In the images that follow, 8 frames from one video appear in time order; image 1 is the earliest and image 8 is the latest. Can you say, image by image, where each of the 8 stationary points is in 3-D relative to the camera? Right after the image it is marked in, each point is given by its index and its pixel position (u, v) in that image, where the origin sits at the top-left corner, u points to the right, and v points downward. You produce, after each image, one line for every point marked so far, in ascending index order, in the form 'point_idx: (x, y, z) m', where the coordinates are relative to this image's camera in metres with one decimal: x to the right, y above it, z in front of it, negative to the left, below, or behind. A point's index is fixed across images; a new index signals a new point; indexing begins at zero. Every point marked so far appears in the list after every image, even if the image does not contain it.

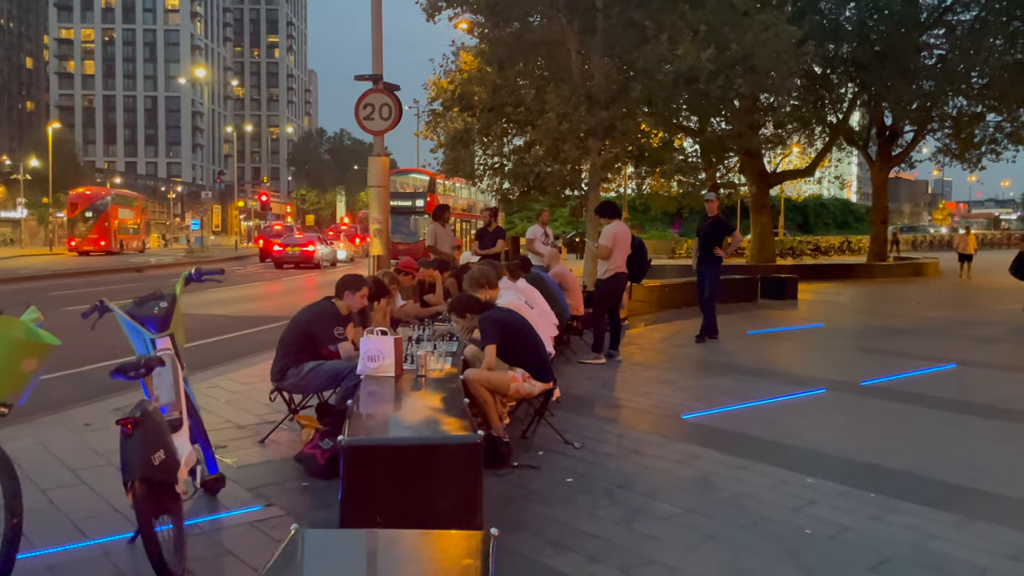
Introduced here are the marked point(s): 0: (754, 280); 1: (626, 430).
0: (+5.3, +0.2, +18.1) m
1: (+0.9, -1.1, +6.4) m
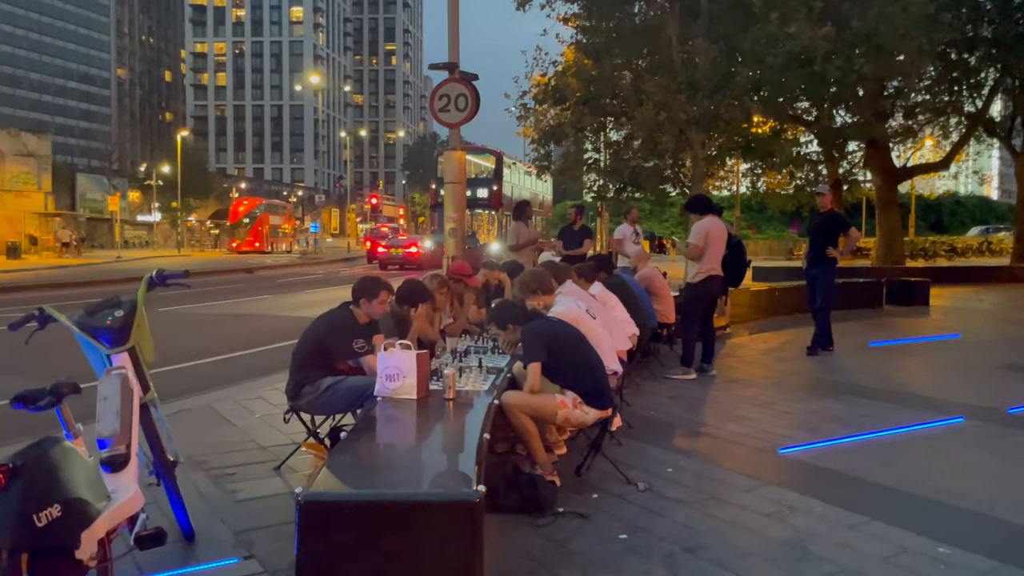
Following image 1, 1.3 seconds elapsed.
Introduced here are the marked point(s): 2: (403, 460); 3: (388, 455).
0: (+7.2, +0.1, +16.3) m
1: (+1.3, -1.2, +5.3) m
2: (-0.5, -0.8, +3.8) m
3: (-0.6, -0.8, +3.9) m
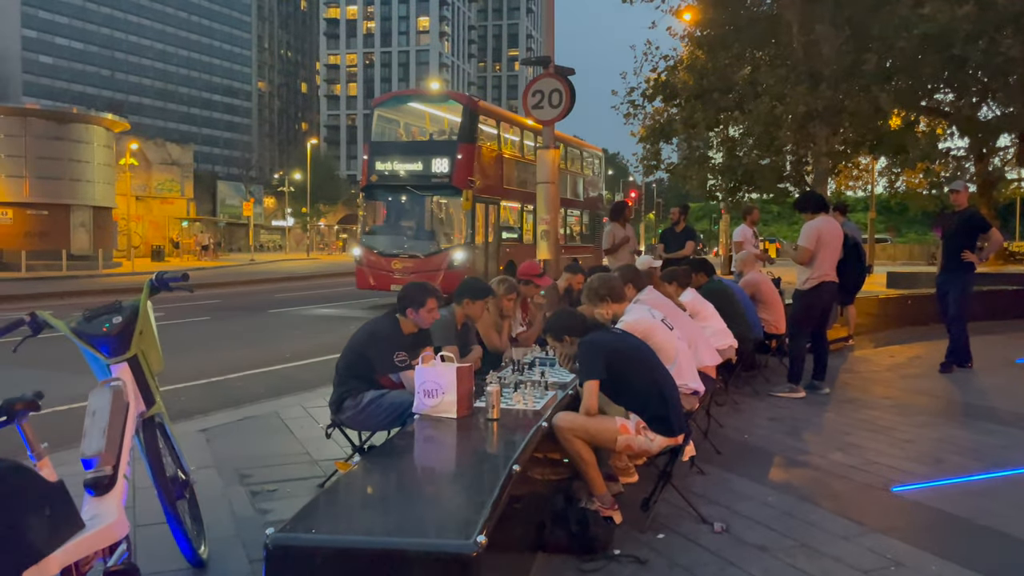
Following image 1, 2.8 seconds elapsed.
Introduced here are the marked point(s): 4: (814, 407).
0: (+9.2, -0.1, +14.6) m
1: (+1.6, -1.2, +4.6) m
2: (-0.4, -0.8, +3.3) m
3: (-0.5, -0.8, +3.4) m
4: (+2.7, -1.1, +7.4) m
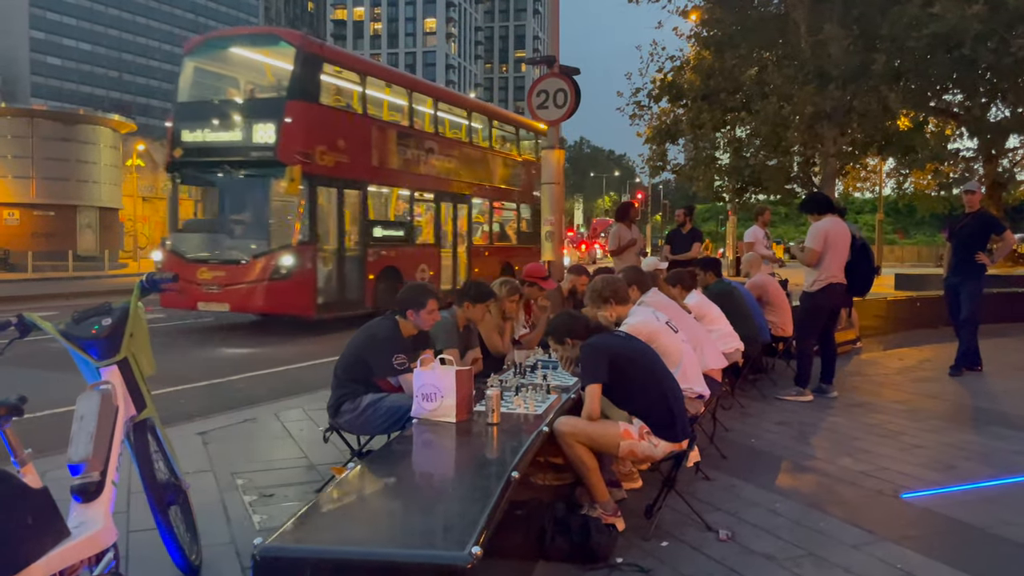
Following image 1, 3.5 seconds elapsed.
0: (+9.2, -0.1, +14.4) m
1: (+1.6, -1.2, +4.5) m
2: (-0.4, -0.8, +3.2) m
3: (-0.5, -0.8, +3.3) m
4: (+2.7, -1.1, +7.3) m
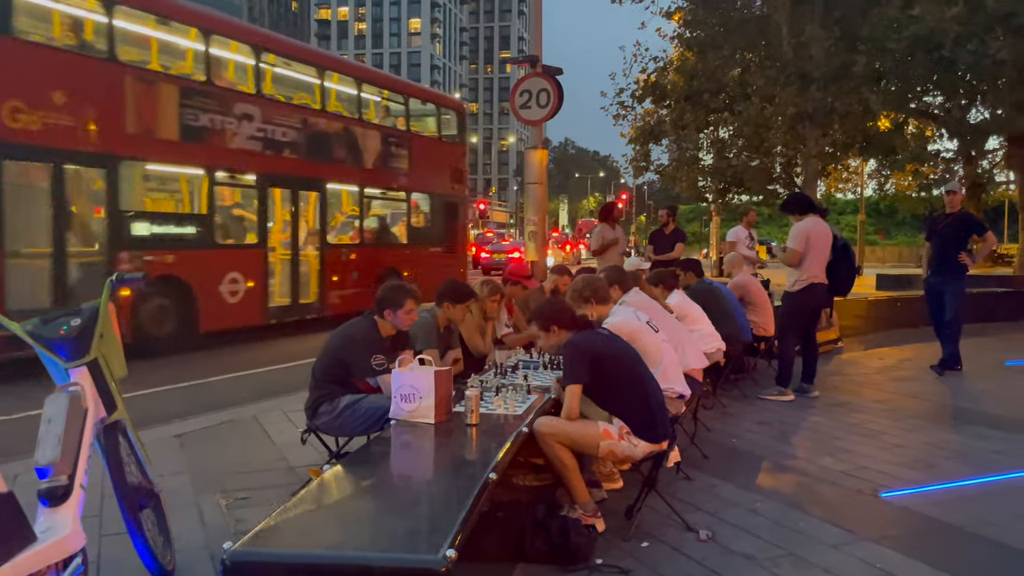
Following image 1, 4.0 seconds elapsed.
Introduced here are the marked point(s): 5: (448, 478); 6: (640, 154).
0: (+9.0, -0.1, +14.5) m
1: (+1.5, -1.2, +4.5) m
2: (-0.5, -0.8, +3.2) m
3: (-0.5, -0.8, +3.3) m
4: (+2.6, -1.1, +7.3) m
5: (-0.3, -0.8, +3.4) m
6: (+2.7, +2.8, +17.1) m
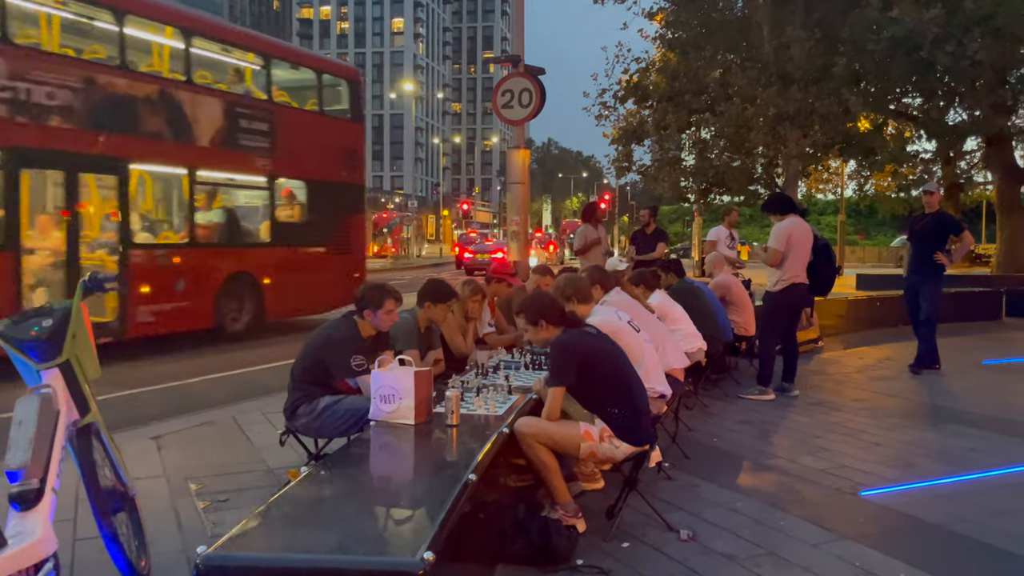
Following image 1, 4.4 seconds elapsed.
0: (+8.6, -0.1, +14.7) m
1: (+1.4, -1.2, +4.5) m
2: (-0.5, -0.8, +3.2) m
3: (-0.6, -0.8, +3.3) m
4: (+2.4, -1.1, +7.3) m
5: (-0.3, -0.8, +3.3) m
6: (+2.3, +2.8, +17.1) m
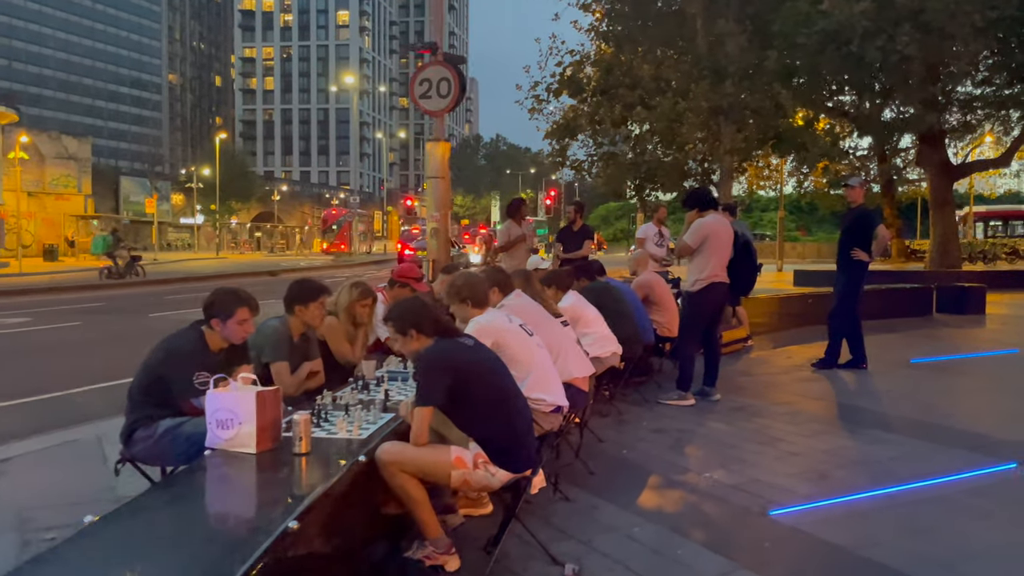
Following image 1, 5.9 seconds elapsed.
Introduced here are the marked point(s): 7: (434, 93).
0: (+7.4, -0.1, +14.7) m
1: (+0.8, -1.2, +4.1) m
2: (-1.1, -0.8, +2.6) m
3: (-1.2, -0.8, +2.7) m
4: (+1.6, -1.1, +6.9) m
5: (-0.9, -0.8, +2.8) m
6: (+0.9, +2.8, +16.7) m
7: (-1.0, +2.4, +10.0) m
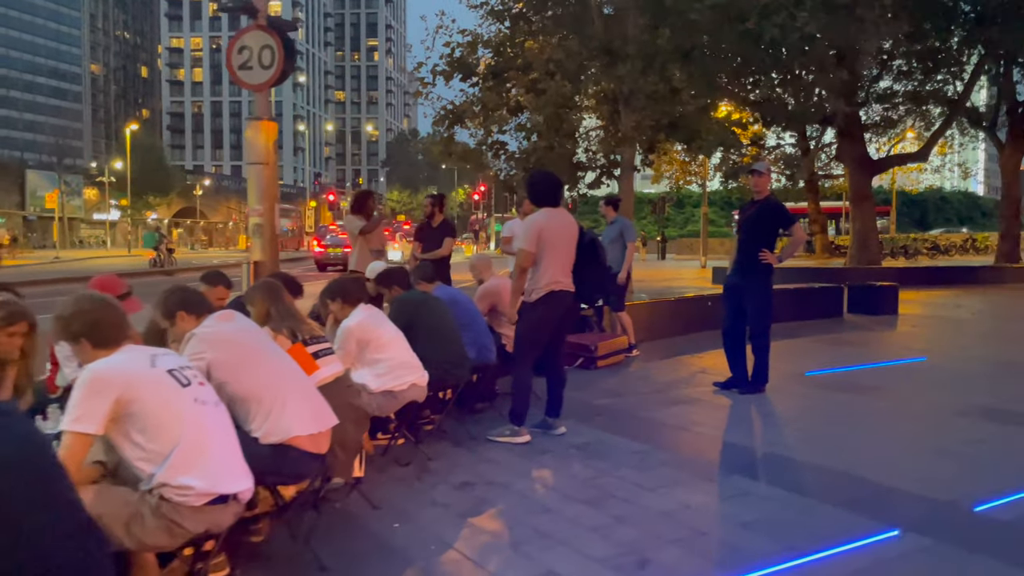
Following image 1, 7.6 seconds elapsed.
0: (+5.3, 0.0, +13.7) m
1: (-0.5, -1.3, +2.6) m
2: (-2.3, -0.9, +1.1) m
3: (-2.3, -0.9, +1.2) m
4: (+0.2, -1.2, +5.6) m
5: (-2.1, -0.9, +1.3) m
6: (-1.3, +2.8, +15.2) m
7: (-2.7, +2.3, +8.4) m
